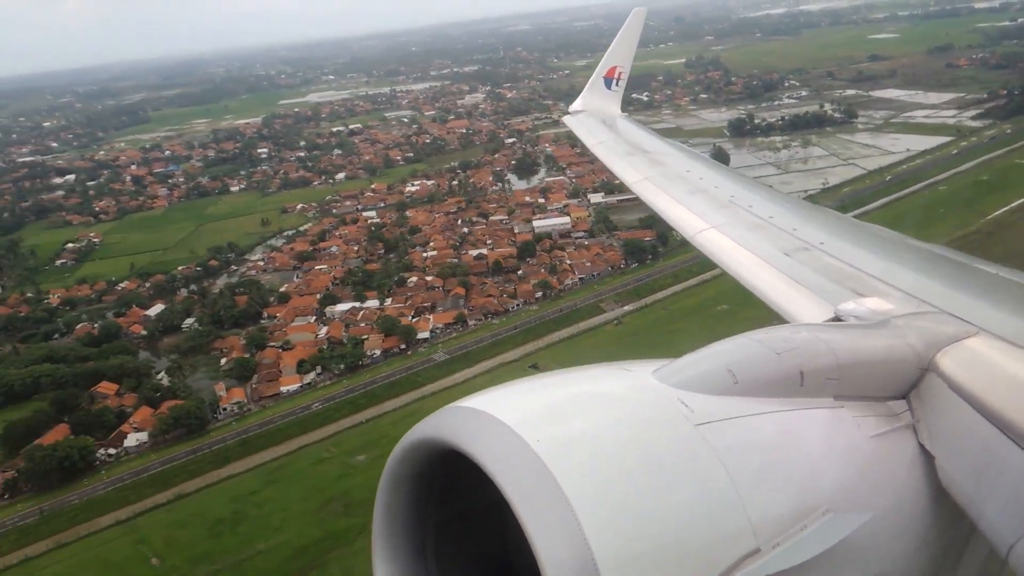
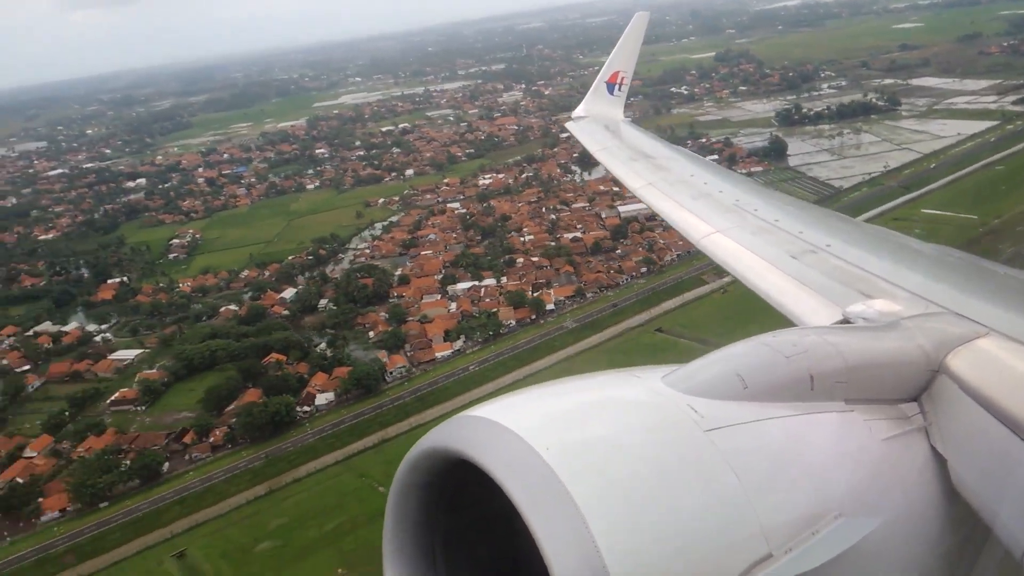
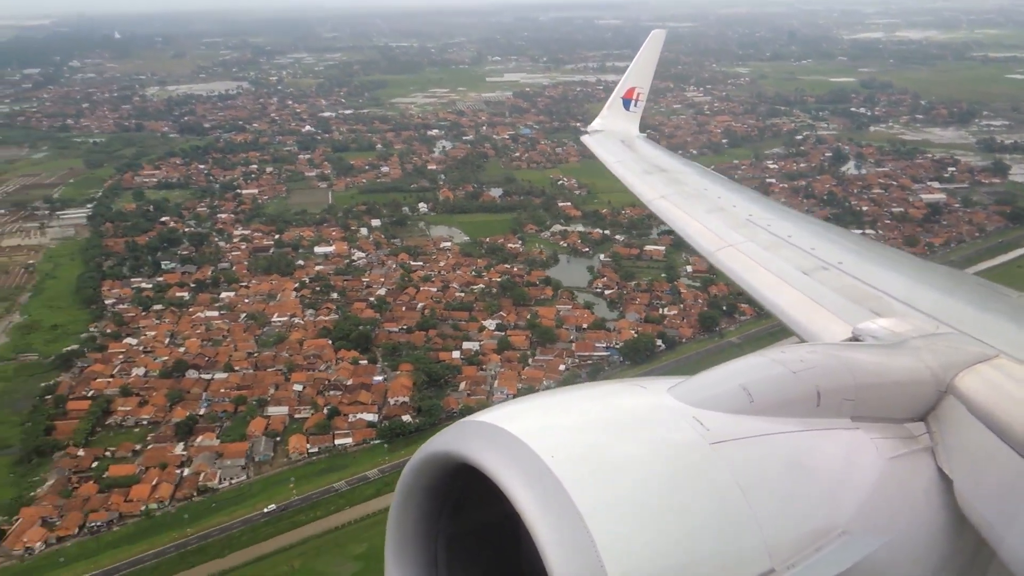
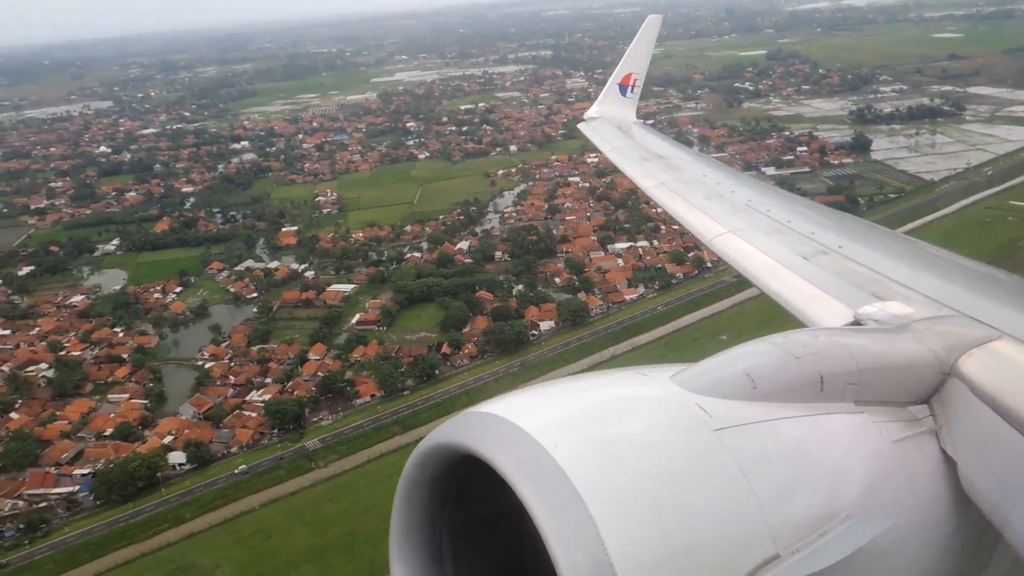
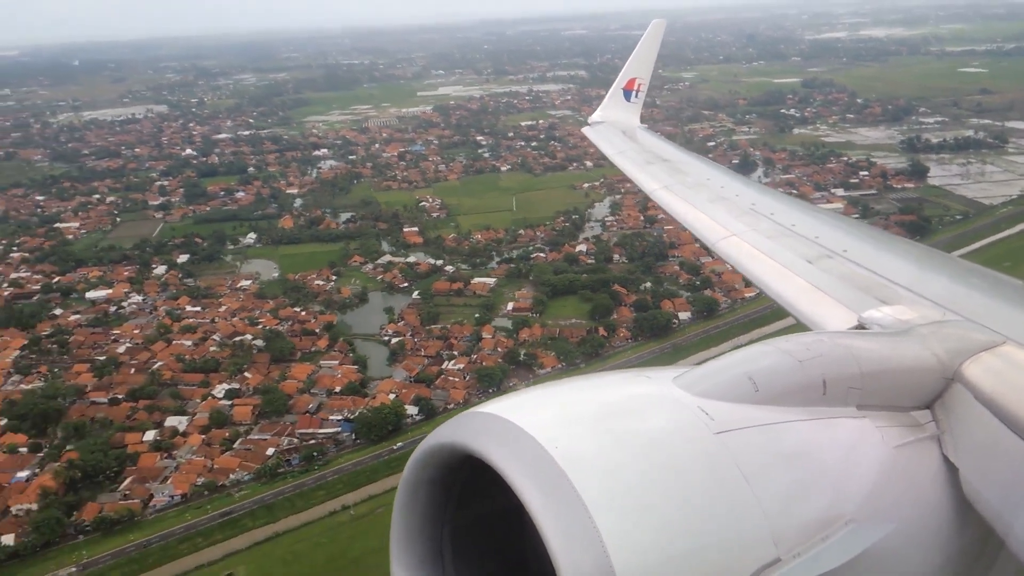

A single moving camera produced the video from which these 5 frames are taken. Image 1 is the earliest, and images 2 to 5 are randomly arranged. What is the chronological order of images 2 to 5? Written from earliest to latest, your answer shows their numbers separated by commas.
2, 4, 5, 3
